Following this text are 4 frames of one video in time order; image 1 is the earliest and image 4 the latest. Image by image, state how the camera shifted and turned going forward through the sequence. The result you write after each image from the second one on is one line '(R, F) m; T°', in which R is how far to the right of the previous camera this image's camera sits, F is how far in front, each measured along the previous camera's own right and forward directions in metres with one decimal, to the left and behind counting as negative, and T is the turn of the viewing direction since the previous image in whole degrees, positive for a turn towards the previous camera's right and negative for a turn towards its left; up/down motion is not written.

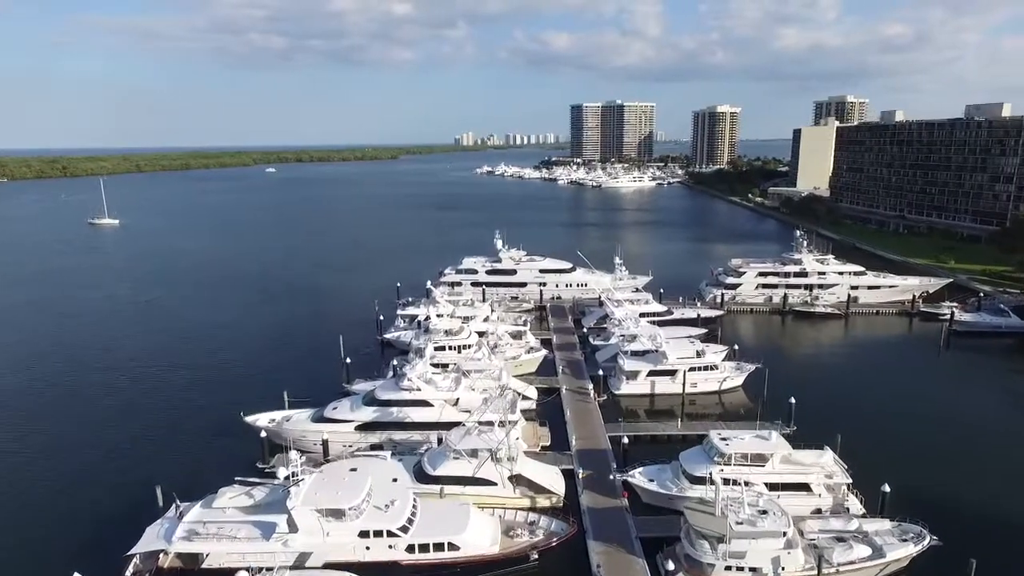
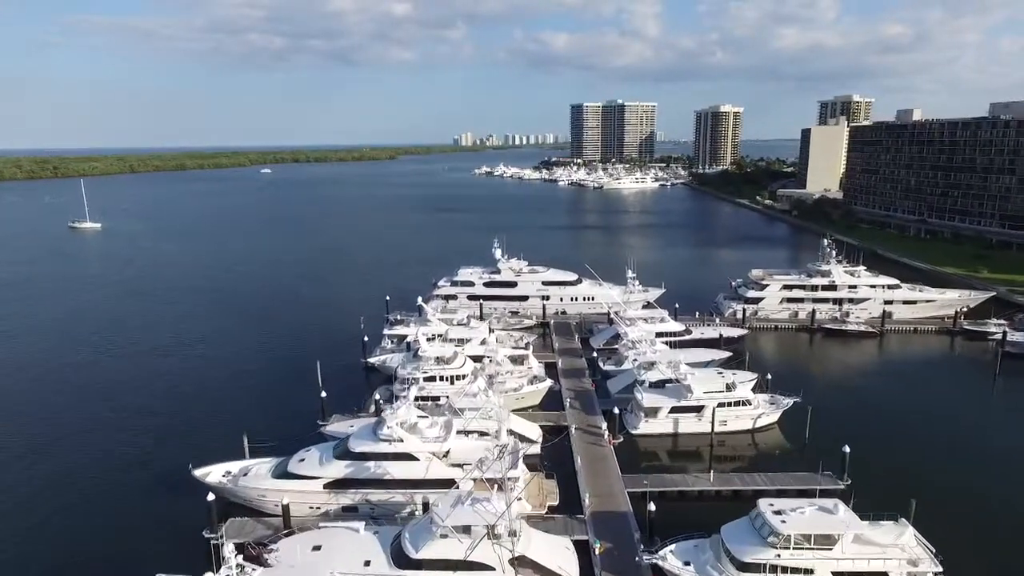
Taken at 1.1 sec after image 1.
(-0.1, +4.2) m; 0°
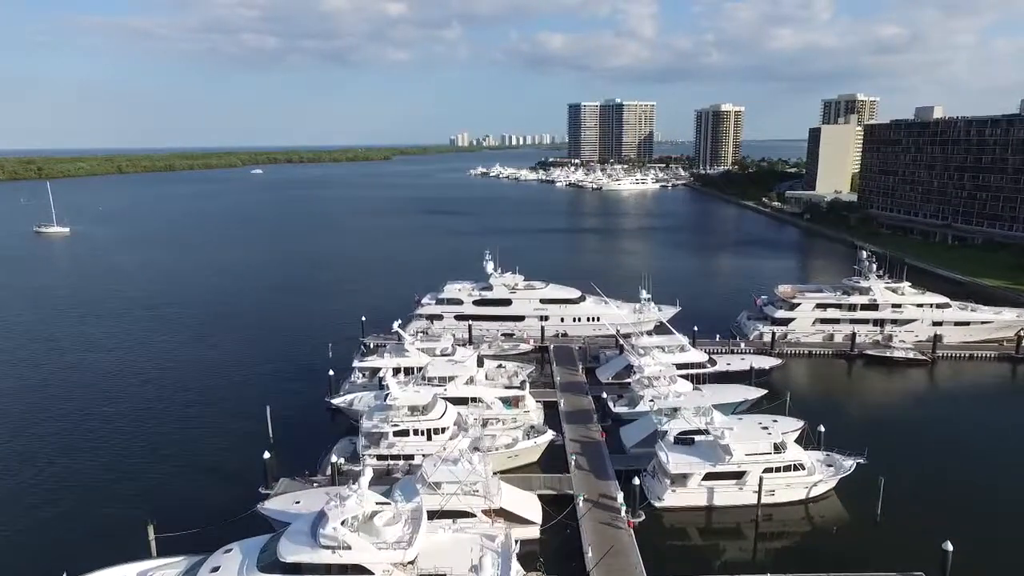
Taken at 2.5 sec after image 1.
(+0.2, +5.5) m; 0°
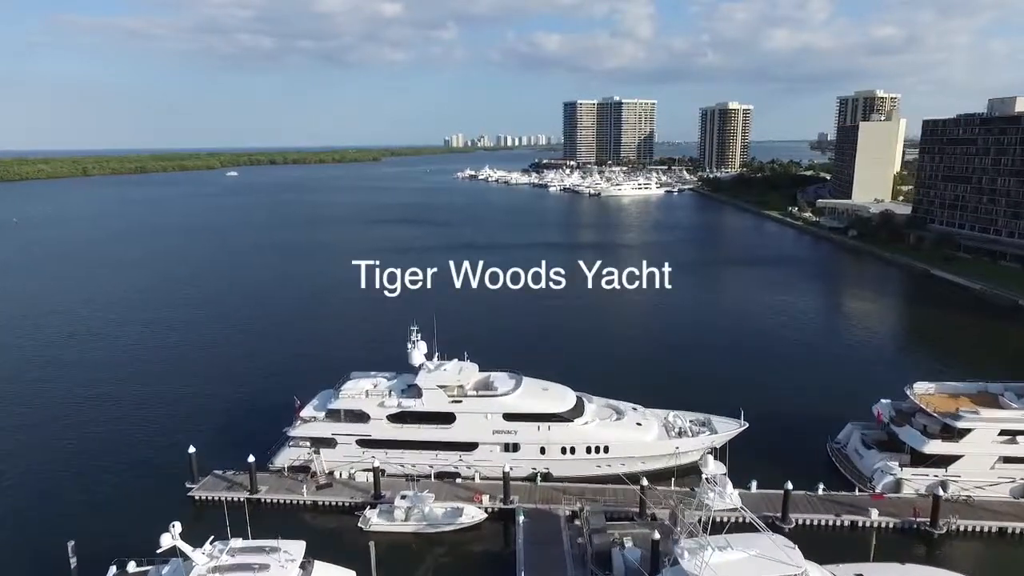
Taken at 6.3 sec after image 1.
(+1.9, +16.6) m; 0°
